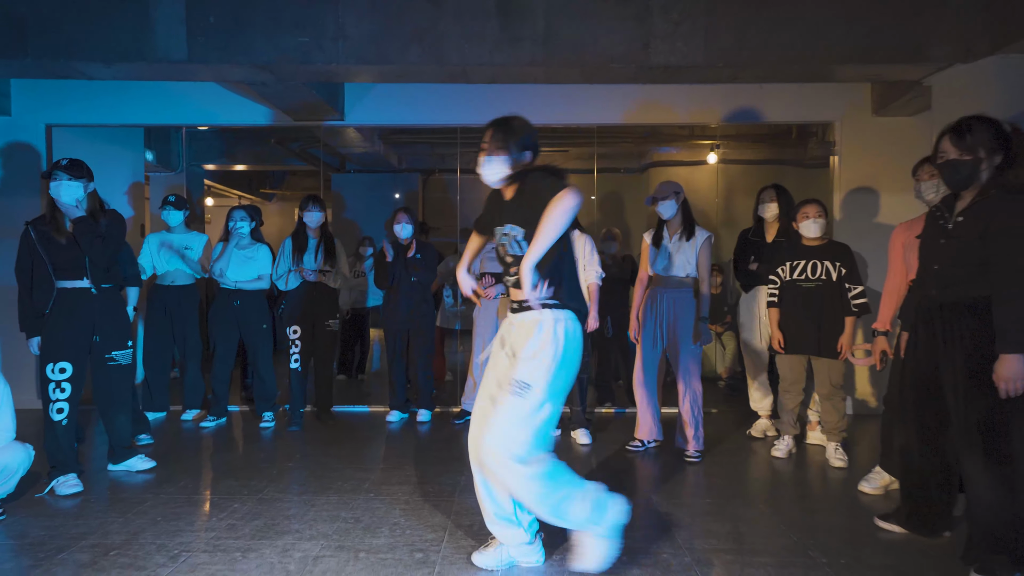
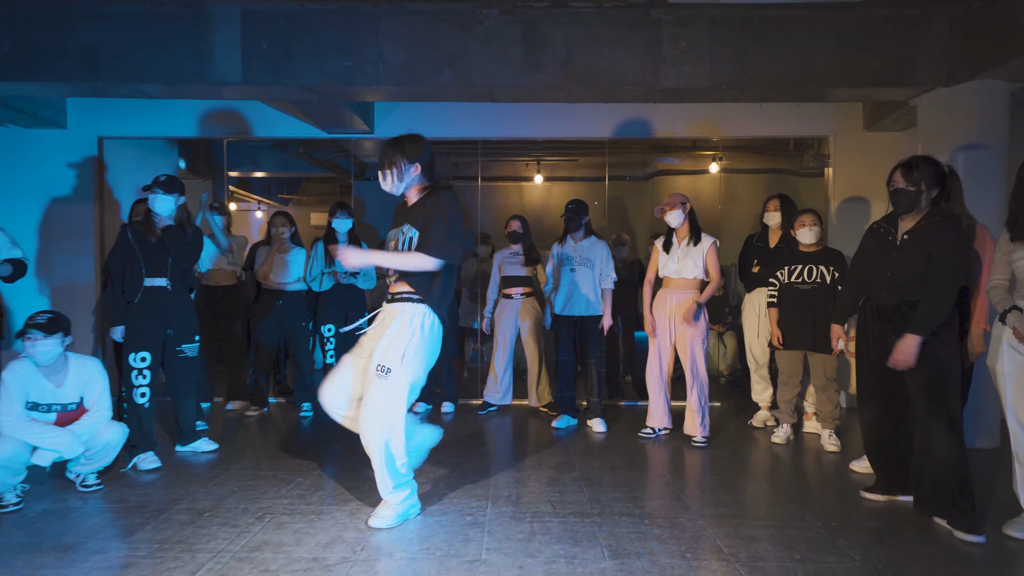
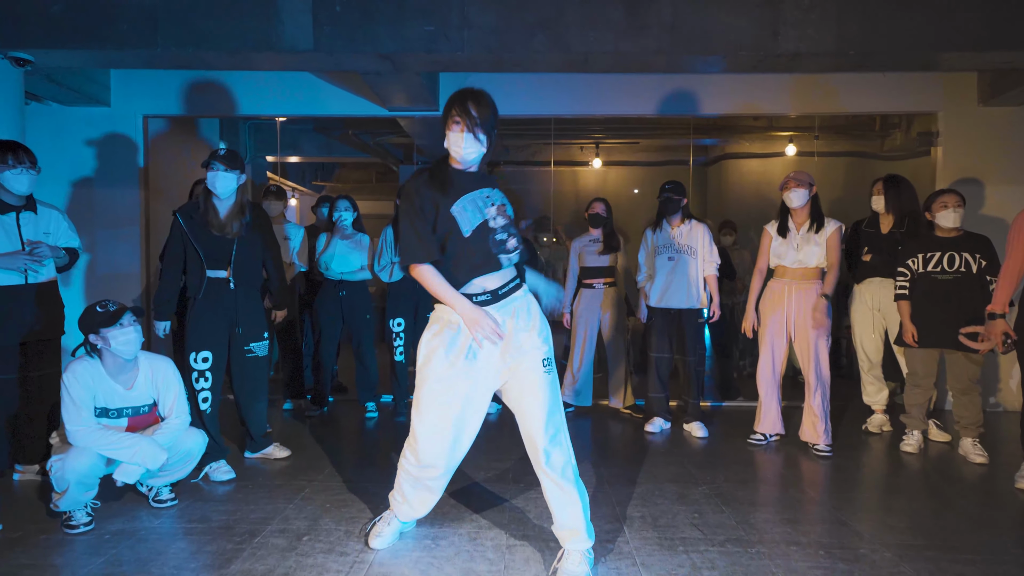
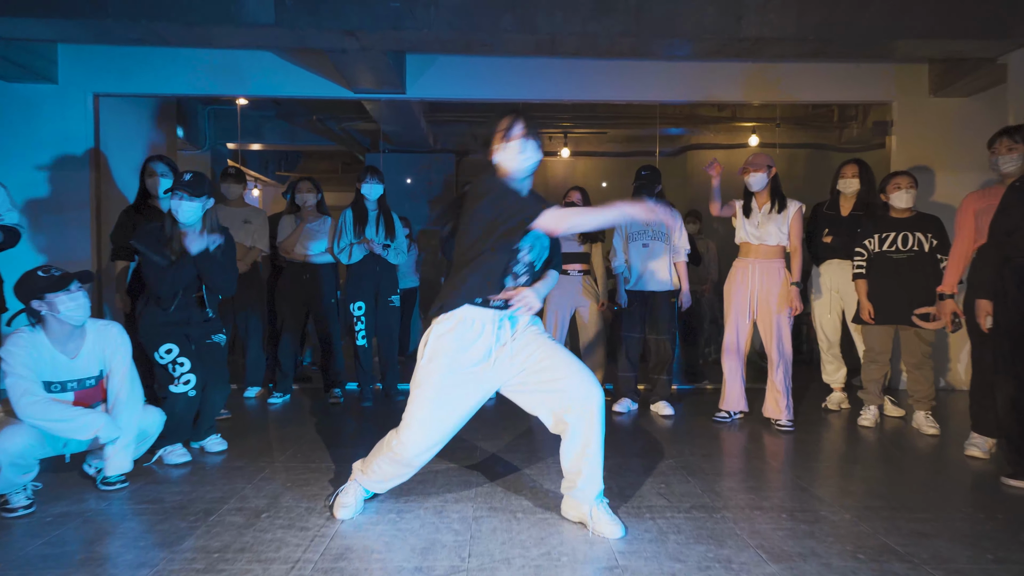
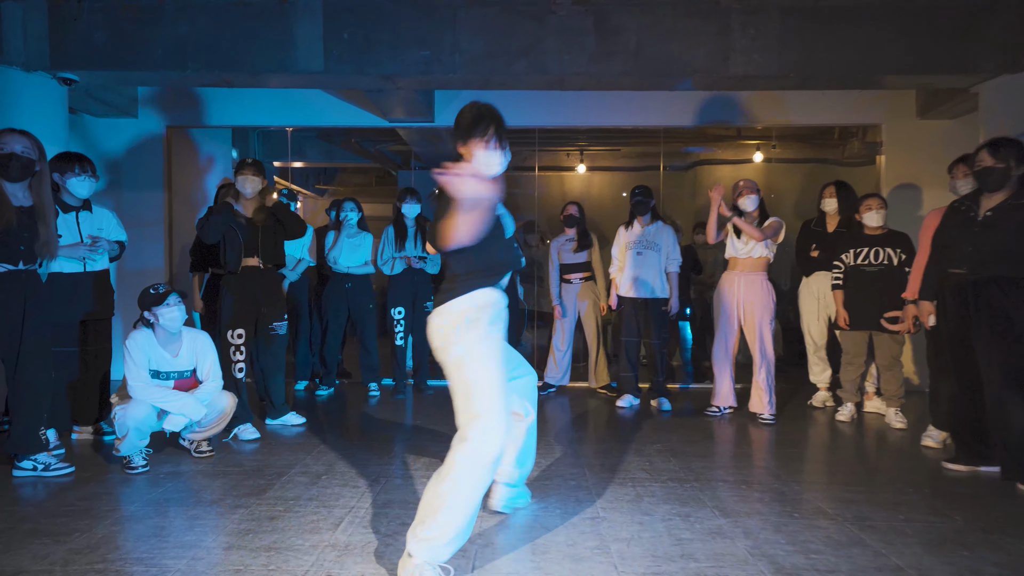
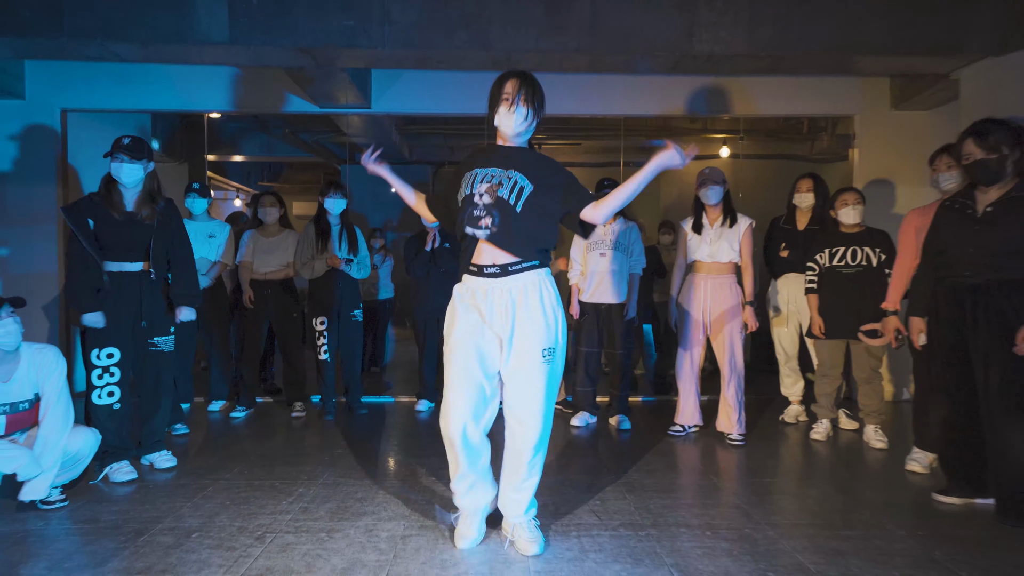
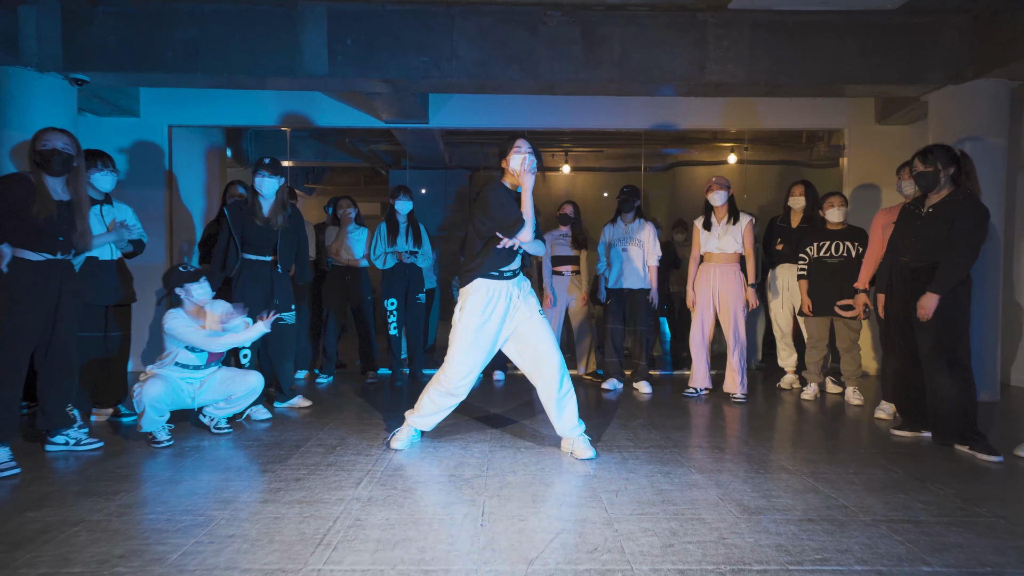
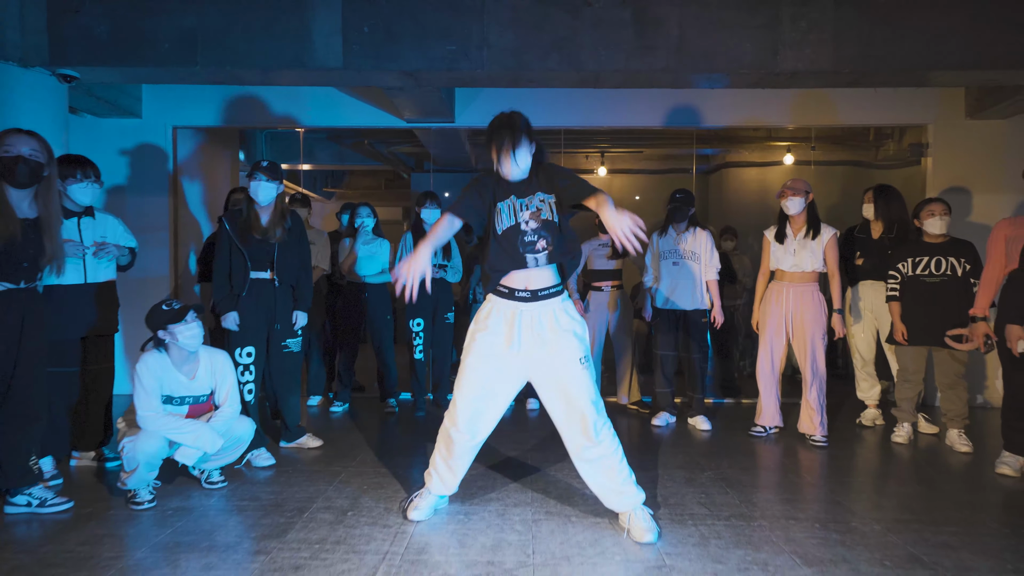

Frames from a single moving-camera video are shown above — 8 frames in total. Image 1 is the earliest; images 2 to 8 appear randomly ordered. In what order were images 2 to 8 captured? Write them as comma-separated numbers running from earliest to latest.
2, 5, 3, 8, 7, 4, 6
